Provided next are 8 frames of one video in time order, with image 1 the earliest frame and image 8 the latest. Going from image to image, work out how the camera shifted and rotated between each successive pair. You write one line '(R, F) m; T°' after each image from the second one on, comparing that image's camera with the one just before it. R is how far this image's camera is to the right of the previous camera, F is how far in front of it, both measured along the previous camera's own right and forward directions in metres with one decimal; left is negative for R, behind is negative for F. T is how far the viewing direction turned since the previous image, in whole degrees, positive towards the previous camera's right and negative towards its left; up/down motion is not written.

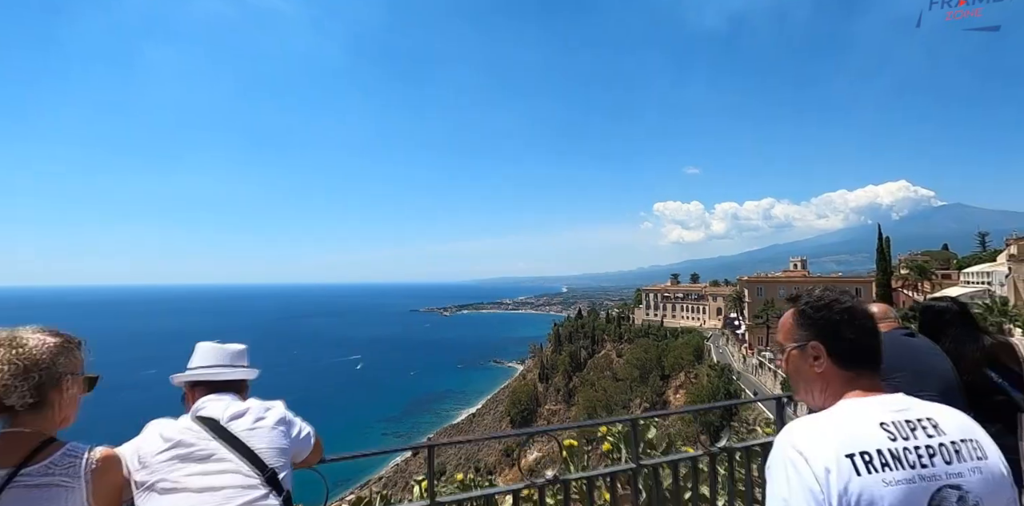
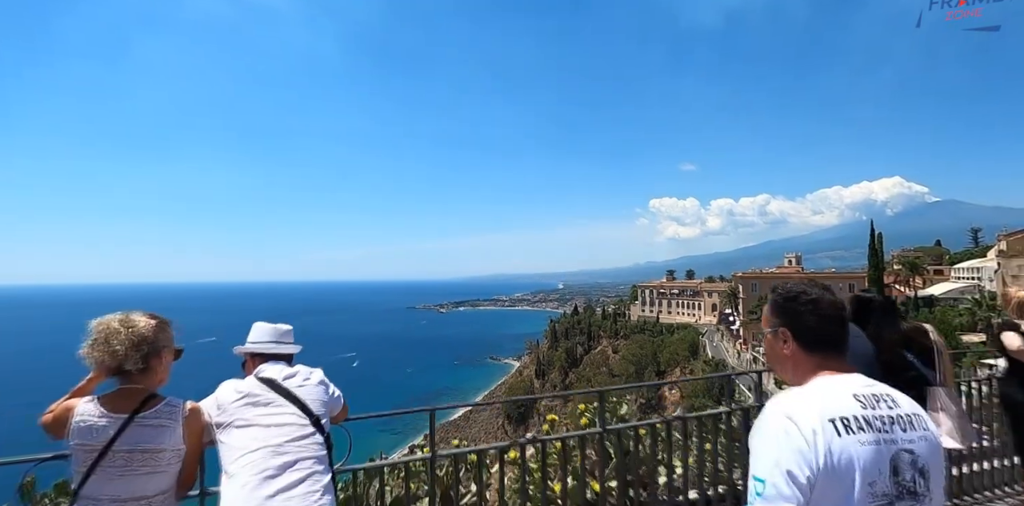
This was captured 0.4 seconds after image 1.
(0.0, -0.5) m; 0°
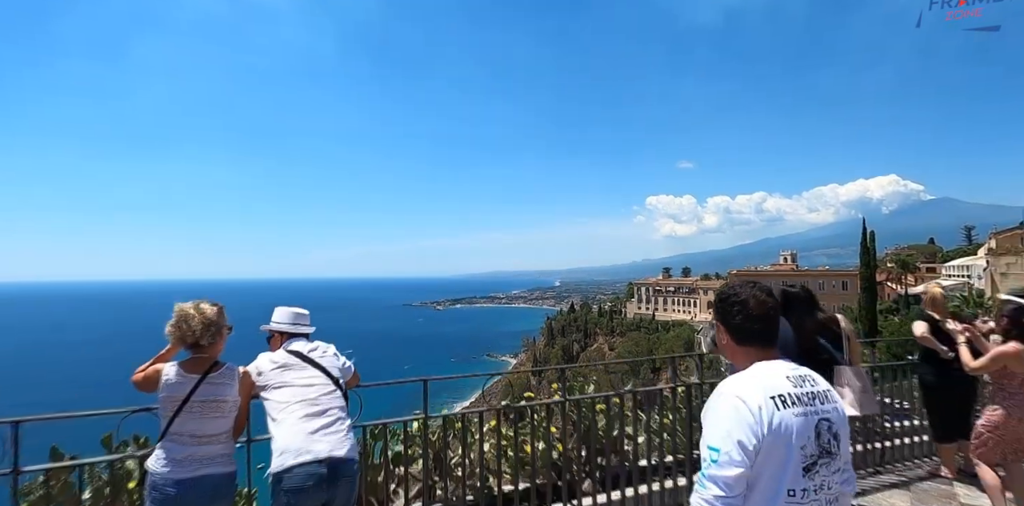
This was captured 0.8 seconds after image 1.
(+0.1, -0.6) m; 0°
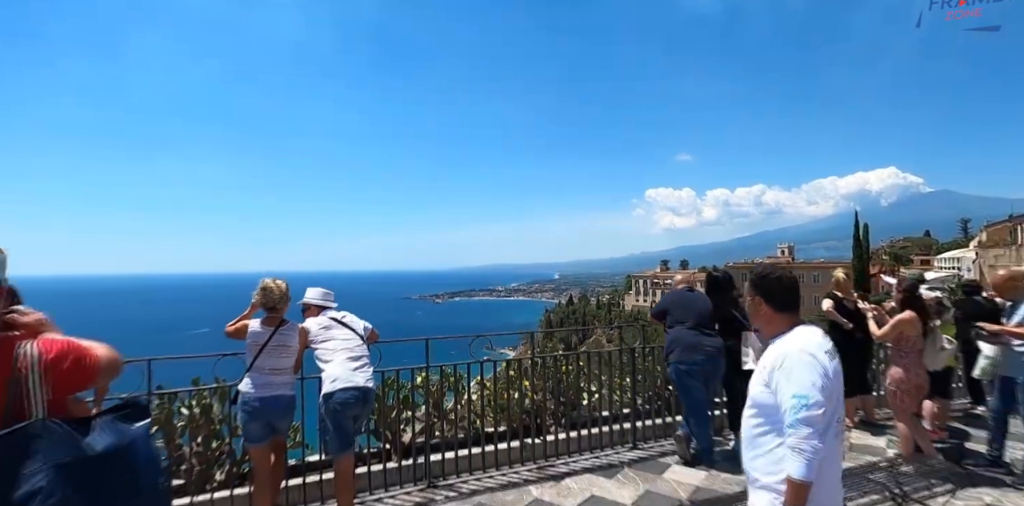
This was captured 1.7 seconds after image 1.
(+0.2, -1.1) m; 0°
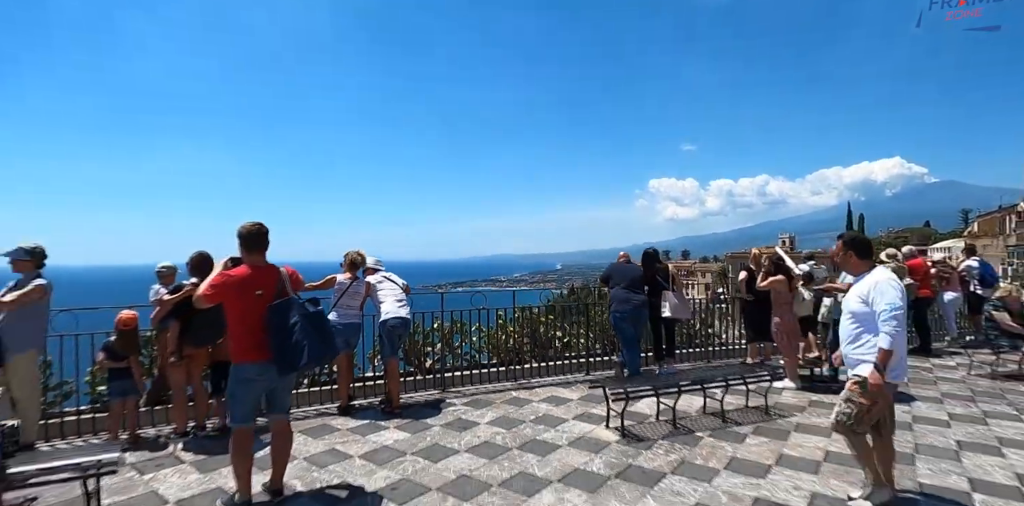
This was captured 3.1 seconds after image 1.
(+0.2, -2.0) m; 0°
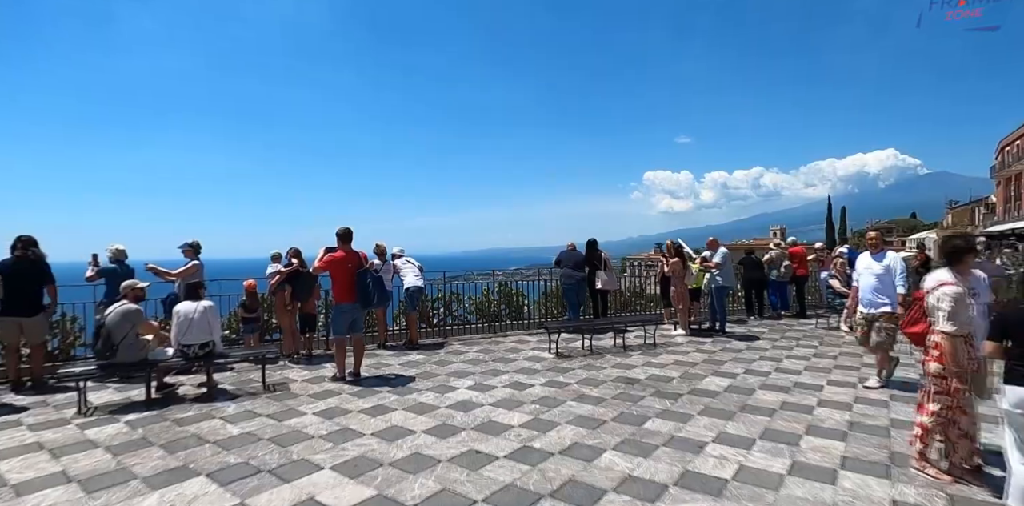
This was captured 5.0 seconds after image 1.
(+0.3, -2.9) m; 0°
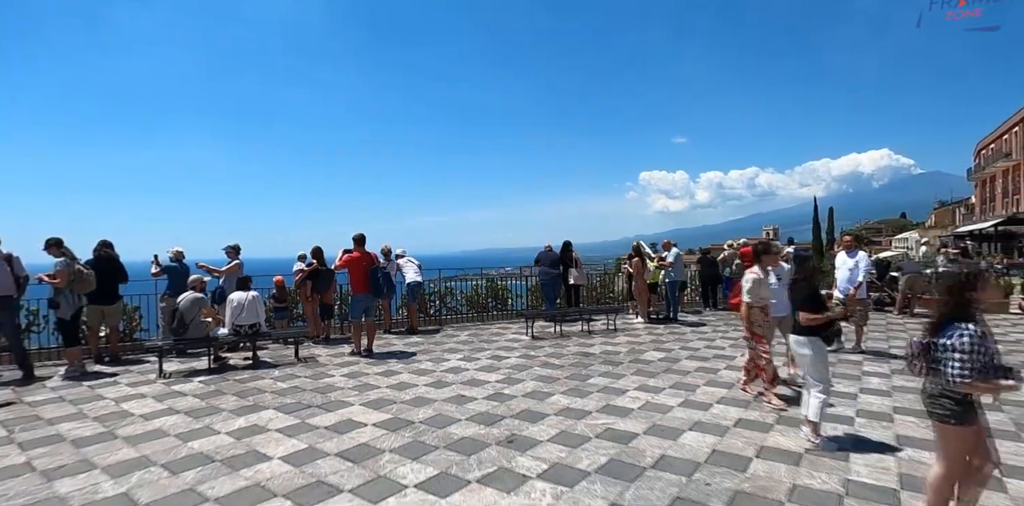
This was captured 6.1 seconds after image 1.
(+0.2, -1.7) m; 0°
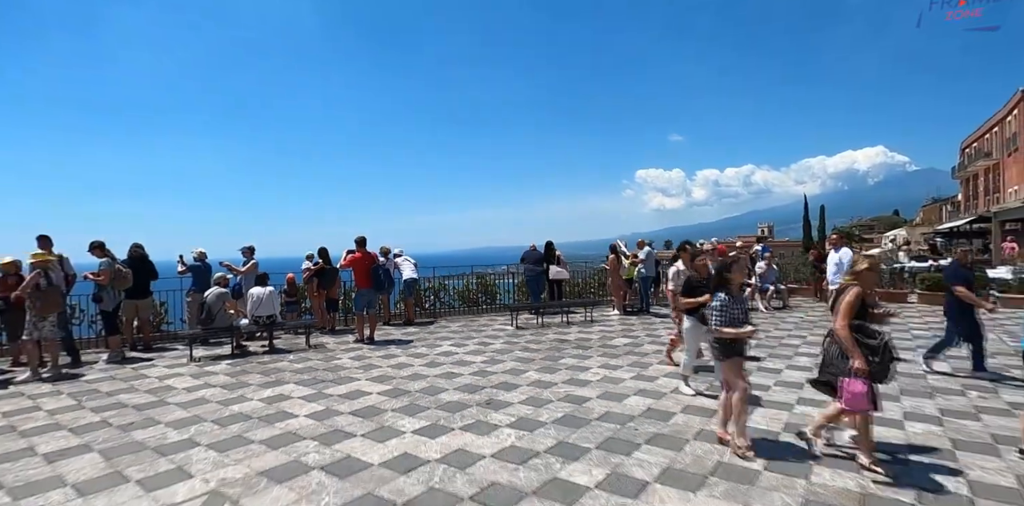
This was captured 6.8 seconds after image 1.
(+0.2, -1.1) m; 0°
